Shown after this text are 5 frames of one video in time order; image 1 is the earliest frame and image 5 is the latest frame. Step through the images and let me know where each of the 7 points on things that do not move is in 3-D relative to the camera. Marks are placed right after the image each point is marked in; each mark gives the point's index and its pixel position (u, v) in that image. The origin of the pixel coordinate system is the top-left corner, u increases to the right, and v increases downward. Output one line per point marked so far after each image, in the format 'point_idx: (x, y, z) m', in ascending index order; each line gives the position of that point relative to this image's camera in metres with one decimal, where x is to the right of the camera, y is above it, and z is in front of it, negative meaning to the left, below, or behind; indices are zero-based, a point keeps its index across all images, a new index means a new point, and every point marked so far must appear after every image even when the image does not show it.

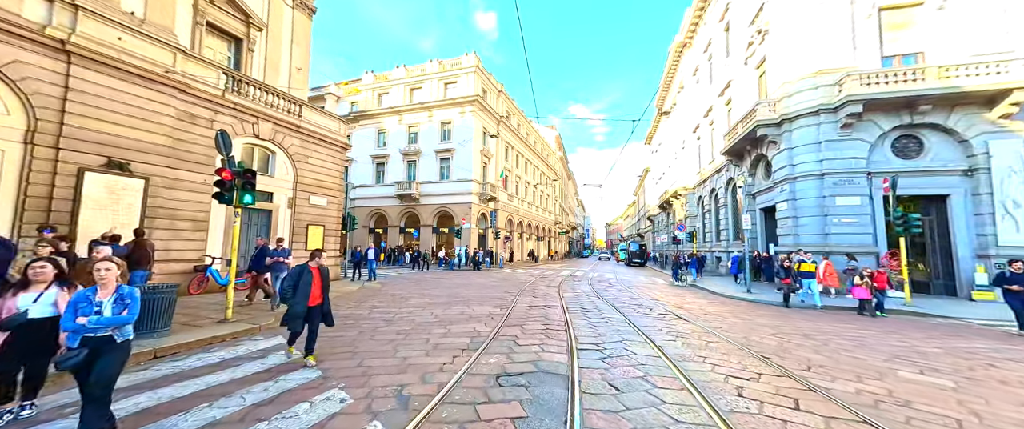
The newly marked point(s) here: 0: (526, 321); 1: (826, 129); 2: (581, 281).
0: (+0.3, -2.3, +7.4) m
1: (+12.1, +3.3, +13.3) m
2: (+3.5, -3.4, +18.0) m
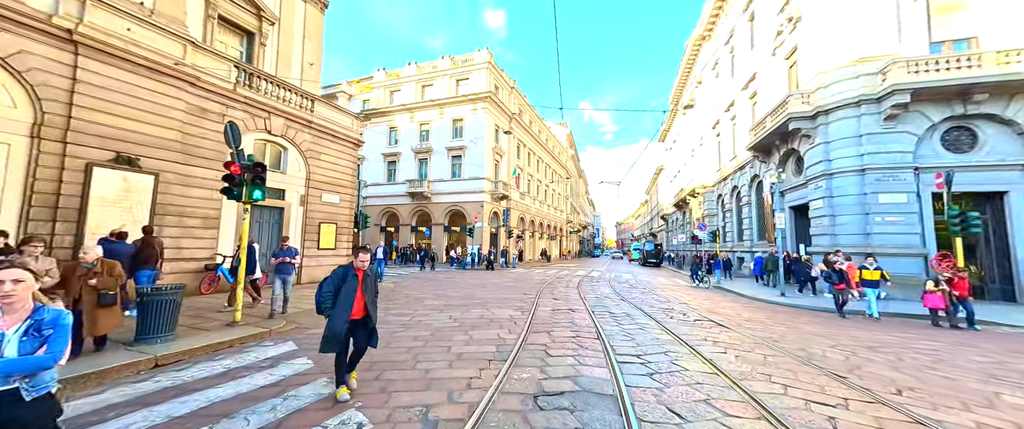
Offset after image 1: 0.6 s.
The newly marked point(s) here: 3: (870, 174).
0: (+0.8, -2.2, +6.8) m
1: (+12.7, +3.3, +12.5) m
2: (+4.3, -3.3, +17.4) m
3: (+12.7, +1.4, +12.3) m
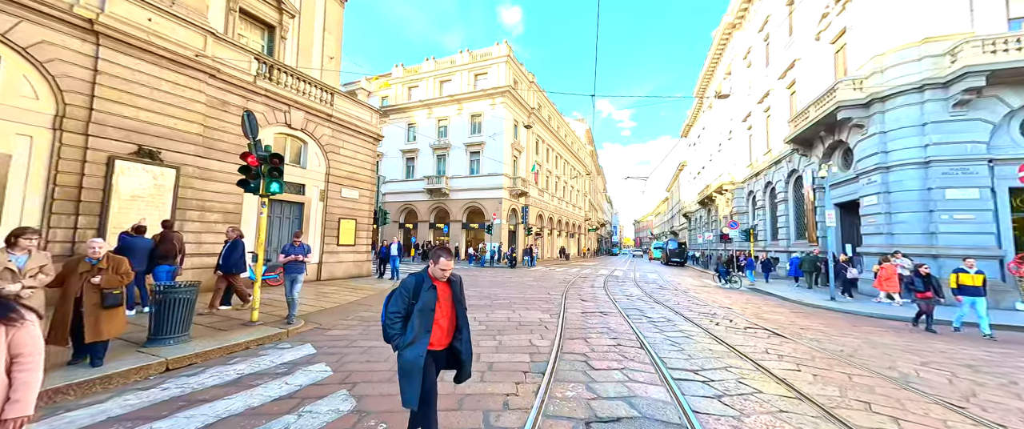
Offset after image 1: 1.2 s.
0: (+1.3, -2.1, +6.2) m
1: (+13.6, +3.4, +11.3) m
2: (+5.4, -3.2, +16.6) m
3: (+13.5, +1.5, +11.1) m
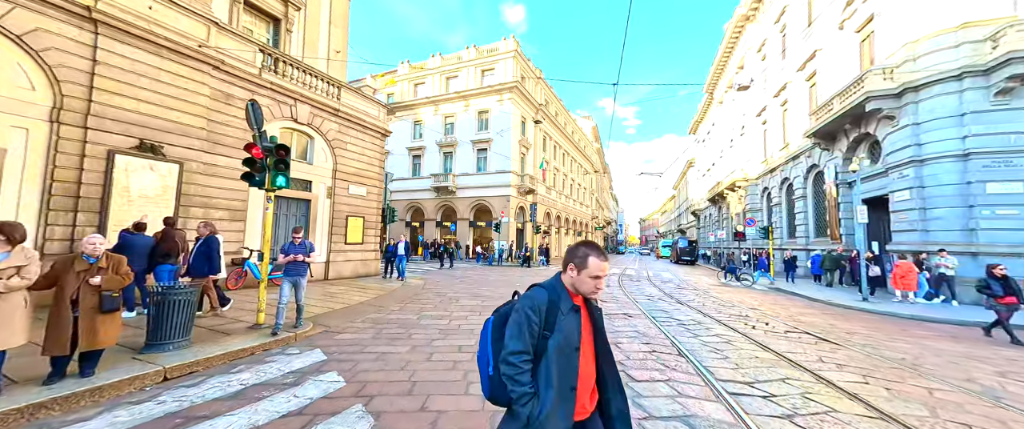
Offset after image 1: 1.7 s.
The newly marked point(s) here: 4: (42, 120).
0: (+1.7, -2.0, +5.8) m
1: (+14.0, +3.6, +10.7) m
2: (+5.9, -3.1, +16.1) m
3: (+13.9, +1.6, +10.5) m
4: (-9.1, +1.8, +6.8) m
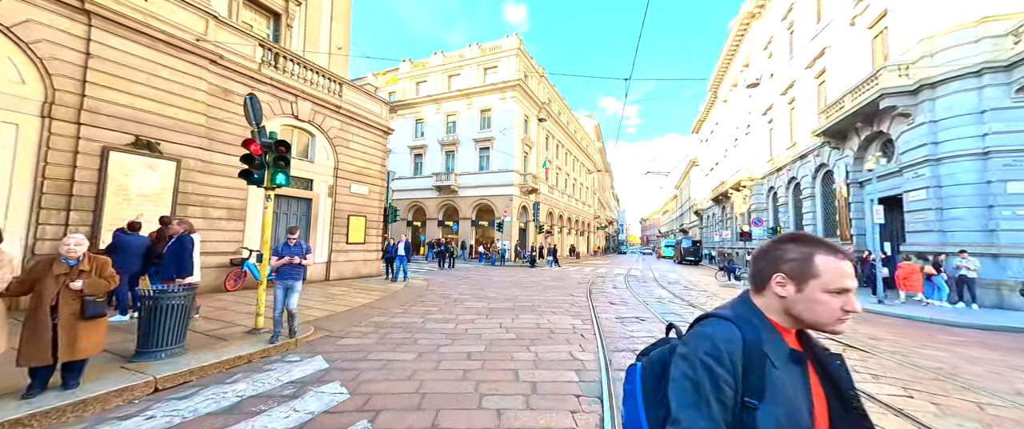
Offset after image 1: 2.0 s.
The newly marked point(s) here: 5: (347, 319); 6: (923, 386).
0: (+1.9, -2.0, +5.5) m
1: (+14.2, +3.5, +10.3) m
2: (+6.0, -3.0, +15.8) m
3: (+14.1, +1.6, +10.2) m
4: (-9.0, +1.9, +6.5) m
5: (-3.2, -2.0, +6.8) m
6: (+4.7, -1.9, +4.1) m
